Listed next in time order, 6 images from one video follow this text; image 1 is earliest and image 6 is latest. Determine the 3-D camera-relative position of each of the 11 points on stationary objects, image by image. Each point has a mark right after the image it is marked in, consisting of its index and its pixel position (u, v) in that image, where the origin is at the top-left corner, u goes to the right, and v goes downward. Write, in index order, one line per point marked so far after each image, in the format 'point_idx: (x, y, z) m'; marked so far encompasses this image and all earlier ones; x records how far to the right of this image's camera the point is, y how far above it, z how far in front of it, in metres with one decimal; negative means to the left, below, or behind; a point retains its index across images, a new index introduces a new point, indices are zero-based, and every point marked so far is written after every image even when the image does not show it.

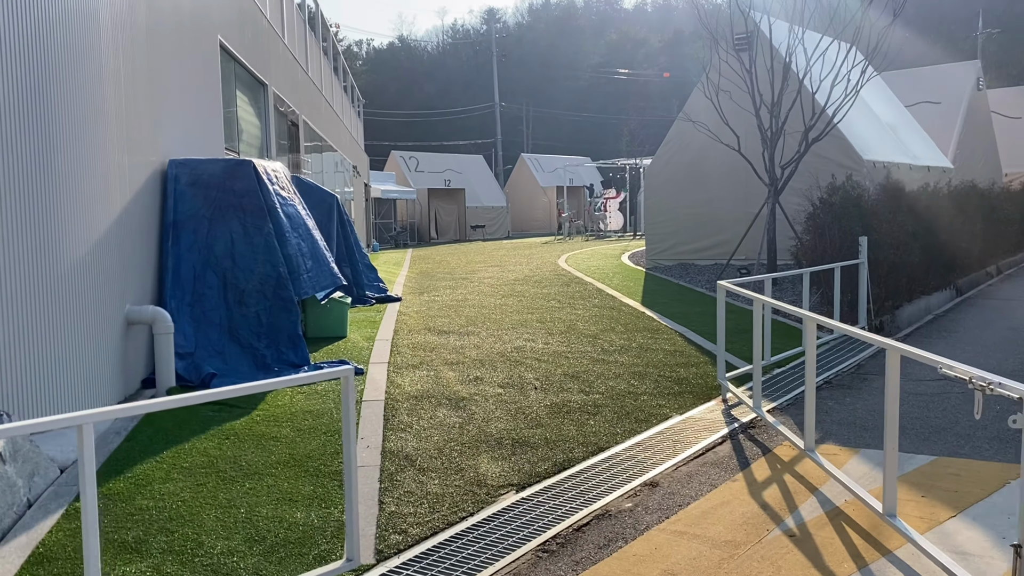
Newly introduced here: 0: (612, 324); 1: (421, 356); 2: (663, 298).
0: (+1.1, -0.4, +8.9) m
1: (-0.7, -0.5, +6.5) m
2: (+2.0, -0.1, +11.3) m
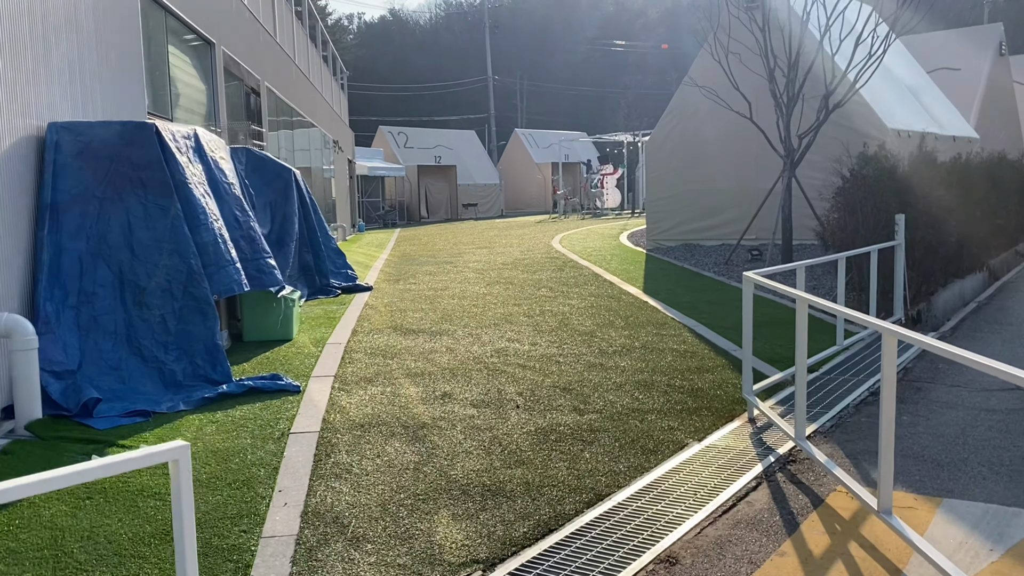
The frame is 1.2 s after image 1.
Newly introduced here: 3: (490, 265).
0: (+0.9, -0.3, +7.7) m
1: (-0.9, -0.5, +5.3) m
2: (+1.9, 0.0, +10.1) m
3: (-0.3, +0.3, +12.3) m
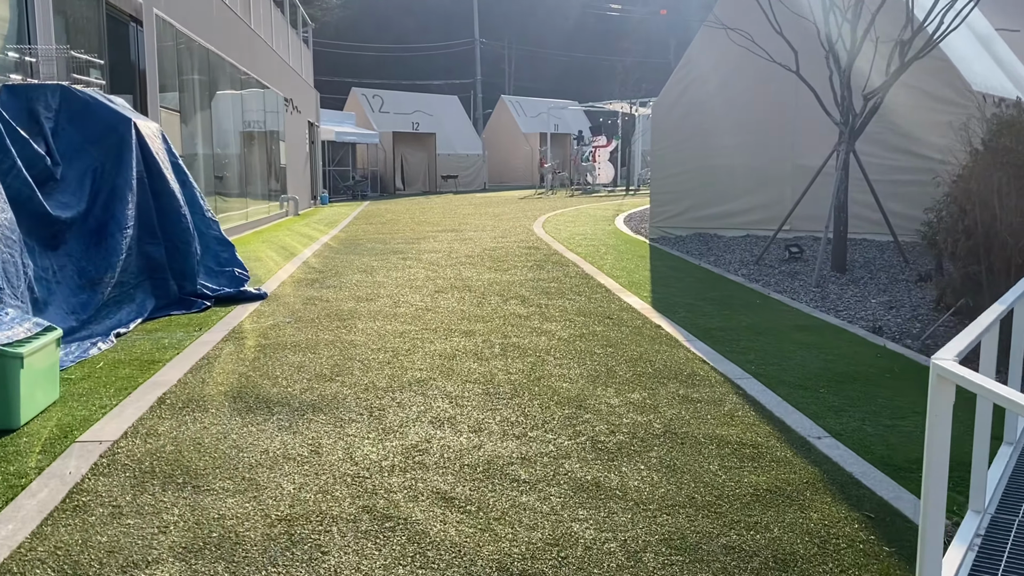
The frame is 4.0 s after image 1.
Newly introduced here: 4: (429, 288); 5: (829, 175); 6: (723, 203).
0: (+0.6, -0.4, +4.9) m
1: (-1.2, -0.7, +2.6) m
2: (+1.5, -0.1, +7.4) m
3: (-0.7, +0.3, +9.5) m
4: (-0.7, 0.0, +7.3) m
5: (+3.8, +1.3, +9.9) m
6: (+2.8, +1.1, +10.9) m
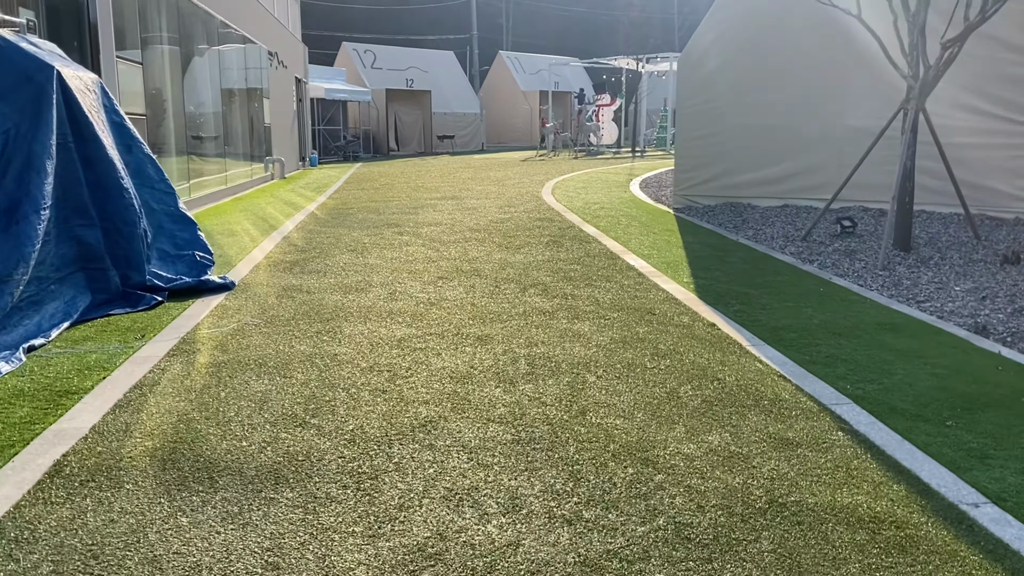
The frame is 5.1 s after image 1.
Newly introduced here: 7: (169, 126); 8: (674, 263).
0: (+0.7, -0.4, +3.8) m
1: (-1.0, -0.8, +1.4) m
2: (+1.6, +0.1, +6.3) m
3: (-0.6, +0.6, +8.3) m
4: (-0.6, +0.1, +6.1) m
5: (+3.9, +1.6, +8.7) m
6: (+2.9, +1.4, +9.7) m
7: (-4.2, +2.0, +10.4) m
8: (+1.3, +0.2, +6.9) m
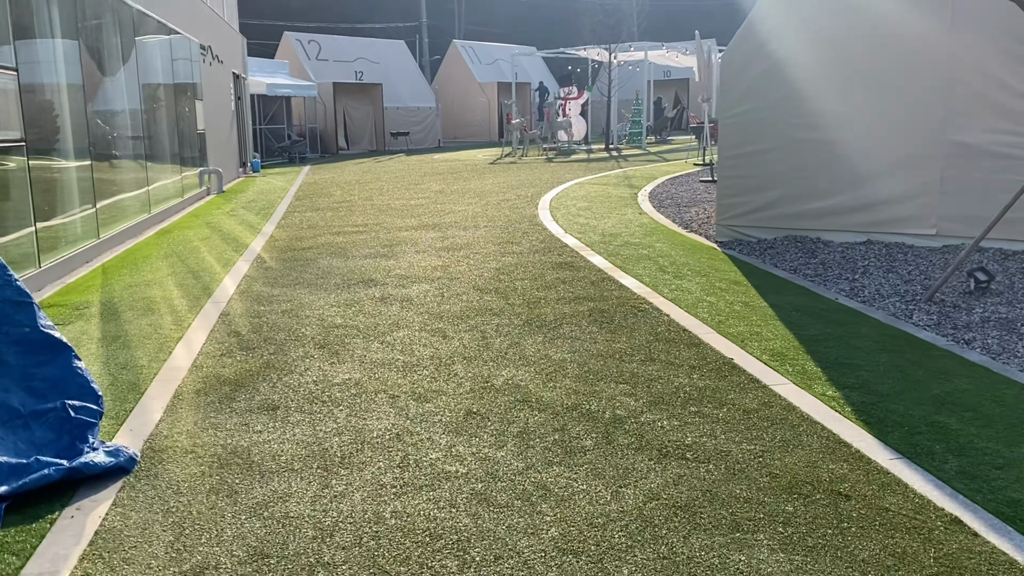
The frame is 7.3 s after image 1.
0: (+1.2, -1.1, +1.8) m
1: (-0.4, -1.5, -0.7) m
2: (+1.9, -0.5, +4.2) m
3: (-0.4, -0.1, +6.1) m
4: (-0.3, -0.5, +3.9) m
5: (+4.0, +1.1, +6.8) m
6: (+2.9, +0.9, +7.7) m
7: (-4.2, +1.3, +8.0) m
8: (+1.6, -0.4, +4.9) m
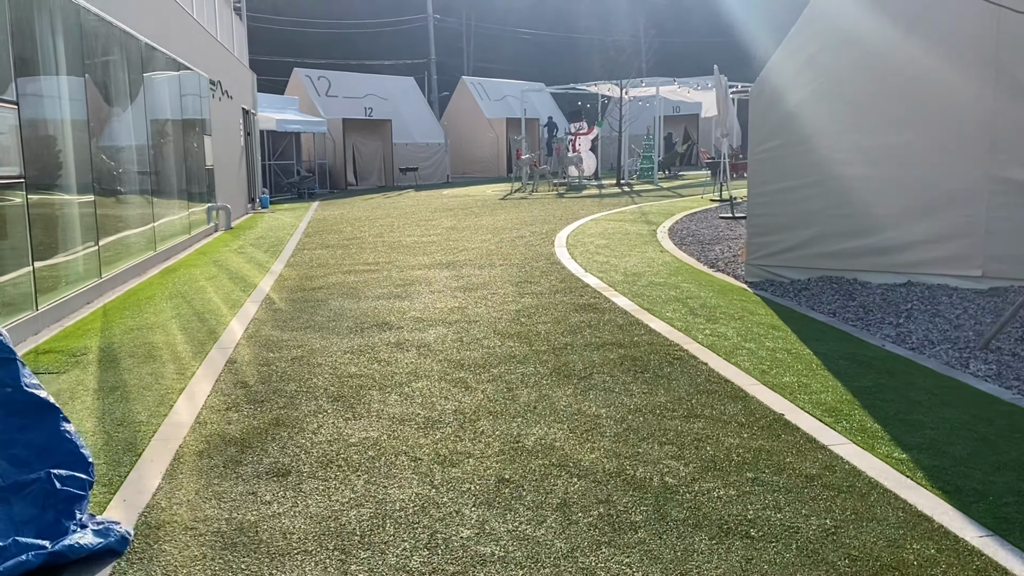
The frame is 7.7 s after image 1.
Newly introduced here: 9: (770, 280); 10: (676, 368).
0: (+1.3, -1.2, +1.3) m
1: (-0.3, -1.6, -1.2) m
2: (+2.1, -0.8, +3.8) m
3: (-0.3, -0.4, +5.8) m
4: (-0.1, -0.8, +3.6) m
5: (+4.2, +0.7, +6.5) m
6: (+3.1, +0.5, +7.3) m
7: (-4.0, +1.0, +7.7) m
8: (+1.8, -0.6, +4.5) m
9: (+2.4, +0.1, +7.7) m
10: (+1.0, -0.5, +5.2) m
